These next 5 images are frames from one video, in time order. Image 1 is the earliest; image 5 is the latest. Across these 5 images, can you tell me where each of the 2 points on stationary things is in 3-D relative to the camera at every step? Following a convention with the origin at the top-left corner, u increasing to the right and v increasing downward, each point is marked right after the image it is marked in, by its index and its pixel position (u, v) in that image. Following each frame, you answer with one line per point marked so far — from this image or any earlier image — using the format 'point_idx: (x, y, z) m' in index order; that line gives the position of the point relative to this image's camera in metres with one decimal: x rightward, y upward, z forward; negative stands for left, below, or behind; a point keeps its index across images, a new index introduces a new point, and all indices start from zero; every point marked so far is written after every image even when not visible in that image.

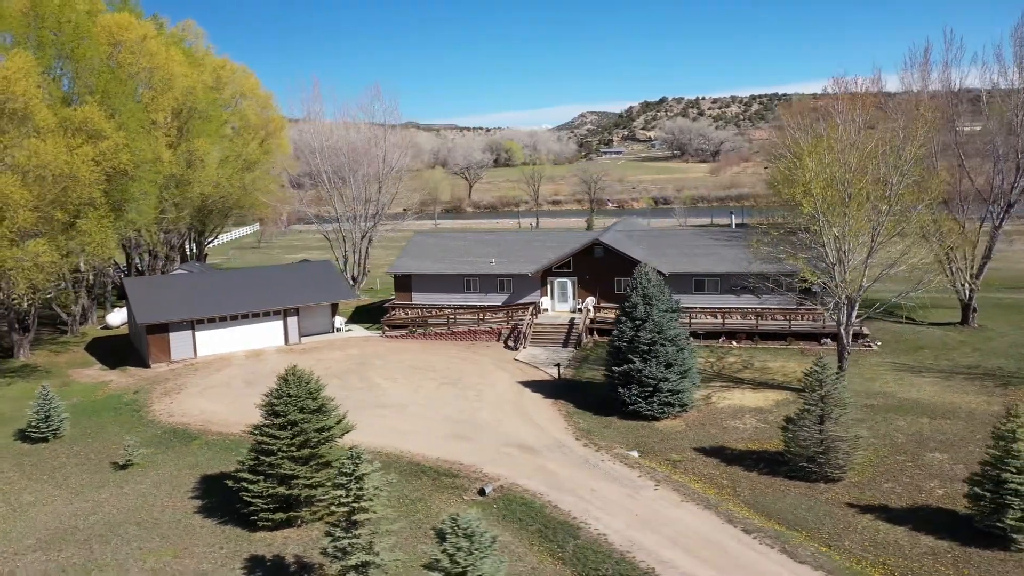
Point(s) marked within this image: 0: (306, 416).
0: (-4.6, -3.0, +16.4) m
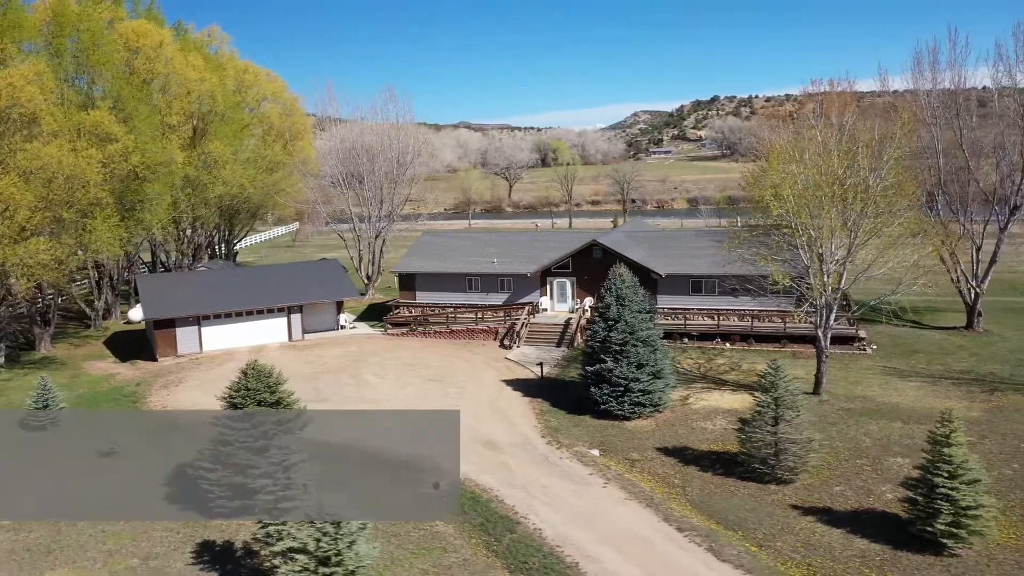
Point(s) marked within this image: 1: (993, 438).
0: (-5.9, -2.9, +17.1) m
1: (+13.2, -4.1, +19.9) m
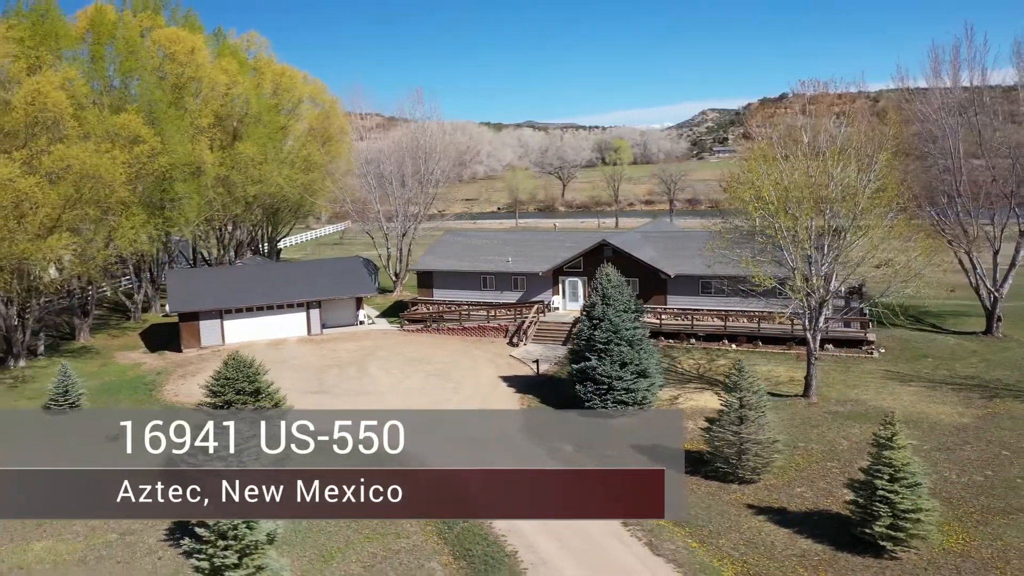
0: (-6.7, -2.8, +18.1) m
1: (+12.4, -4.2, +19.4) m
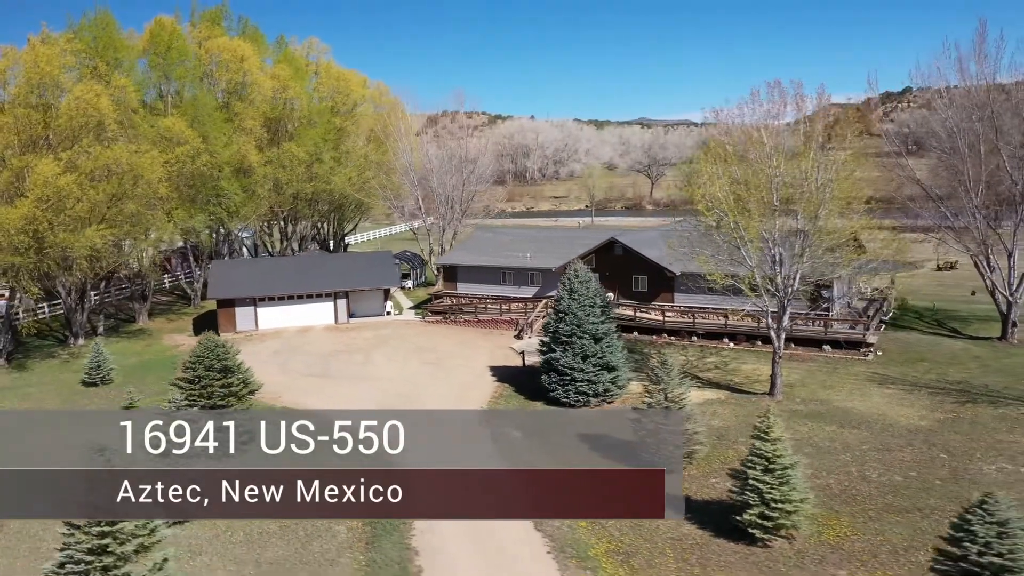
0: (-8.4, -2.4, +20.2) m
1: (+10.8, -4.2, +19.2) m
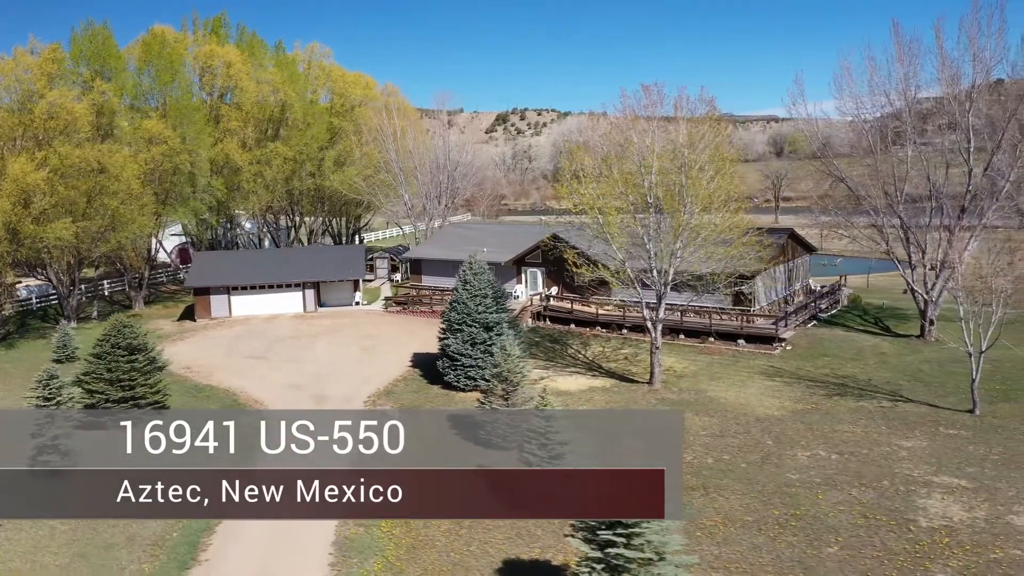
0: (-12.3, -2.0, +22.6) m
1: (+6.7, -4.1, +20.1) m
